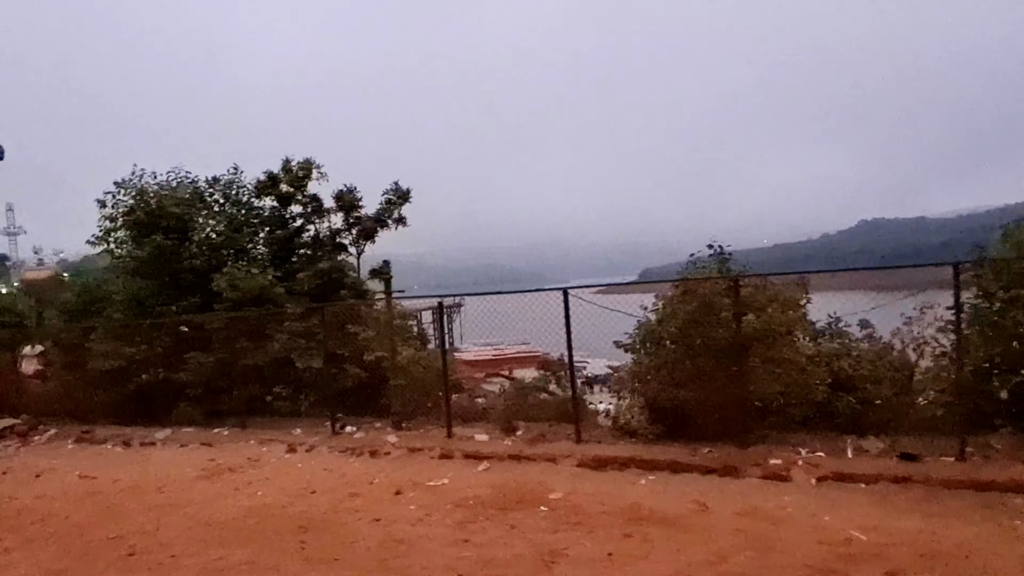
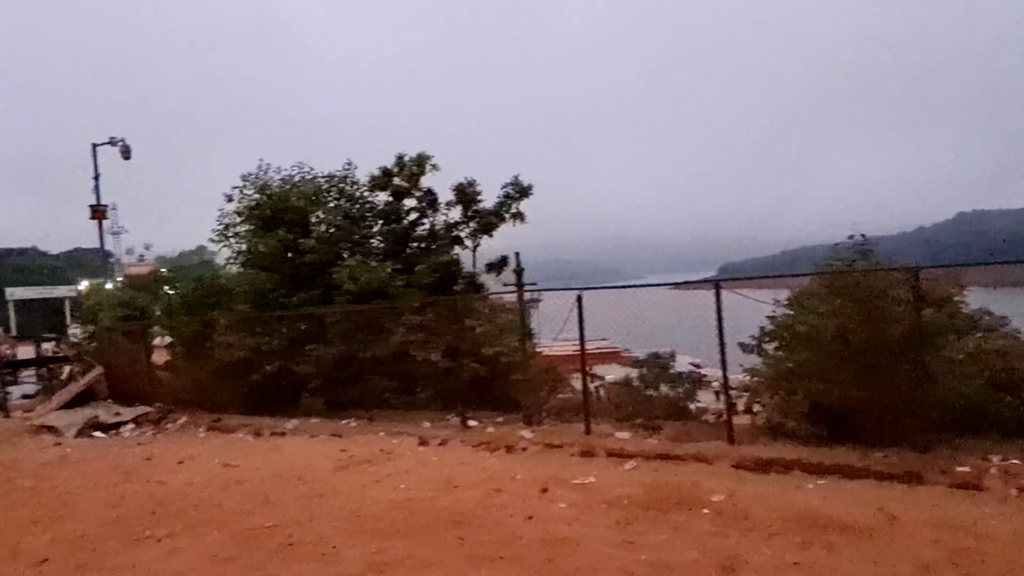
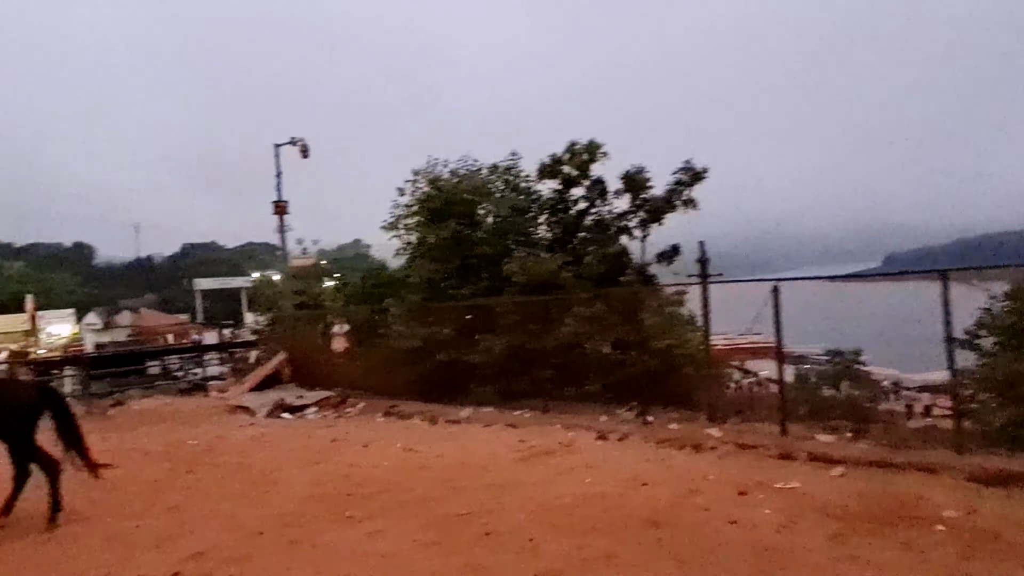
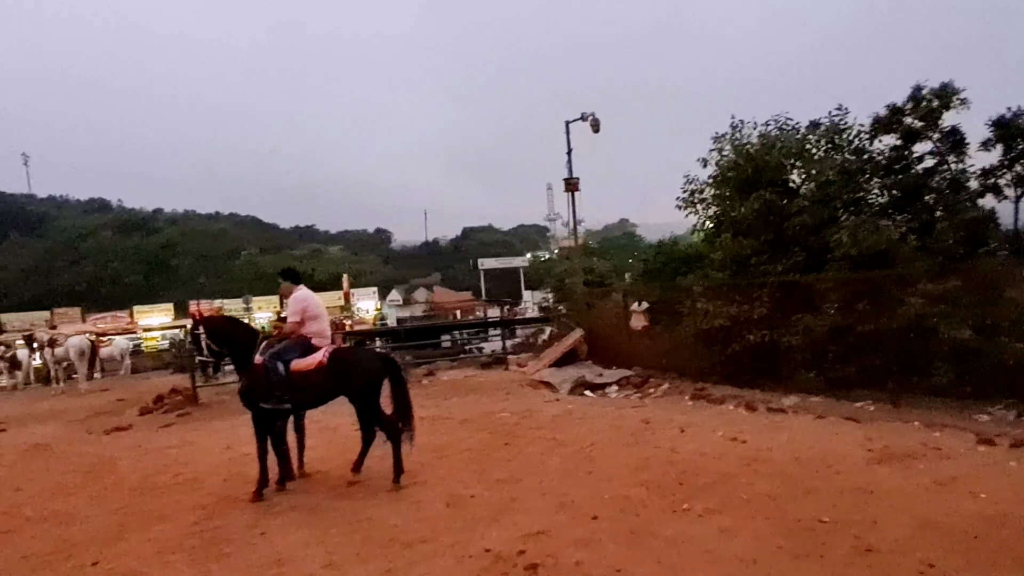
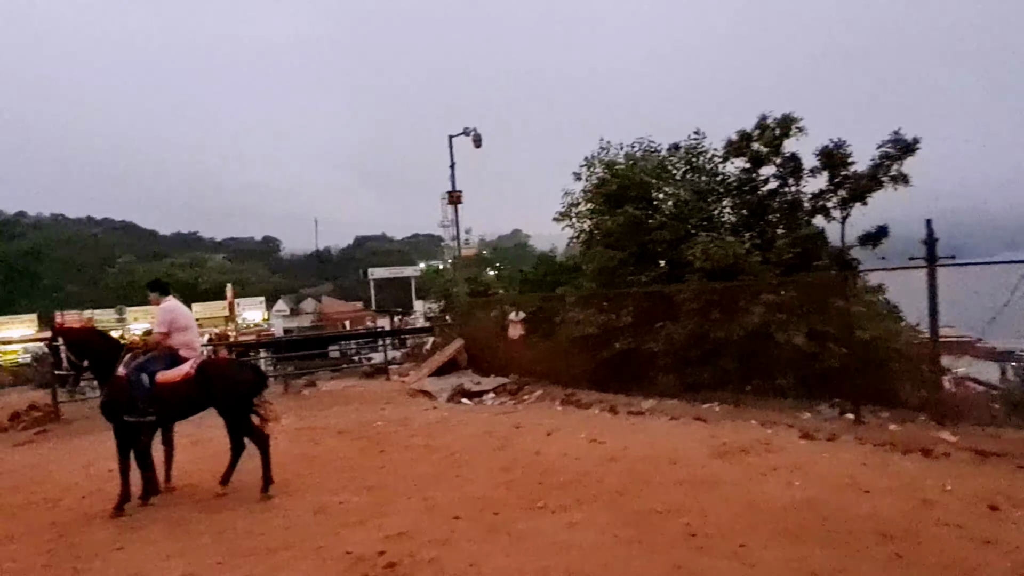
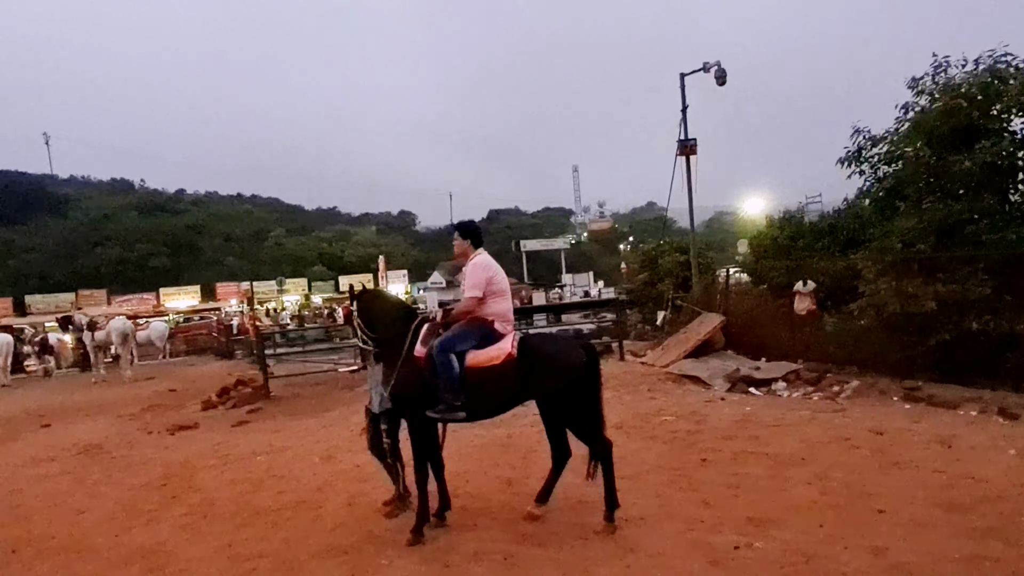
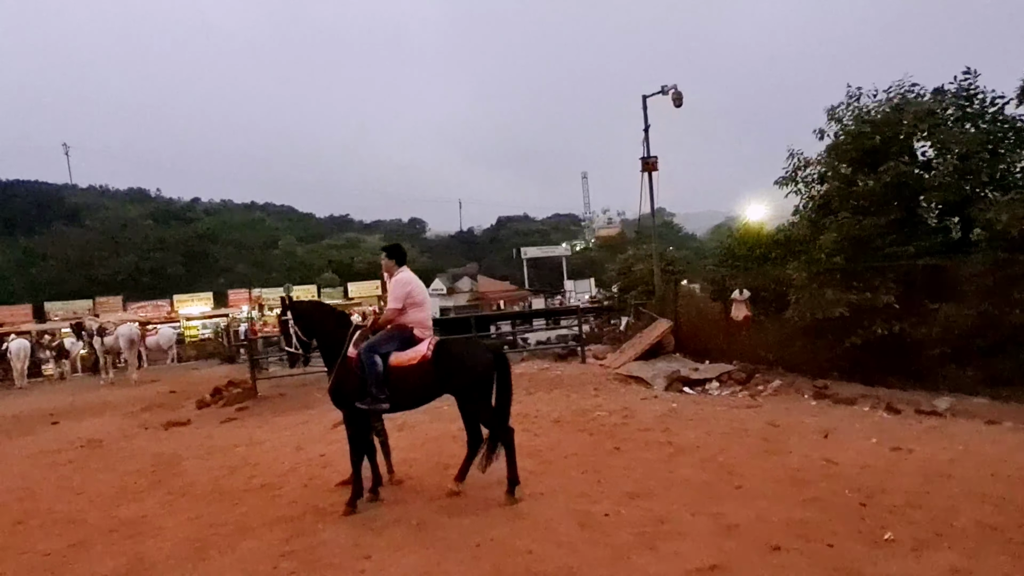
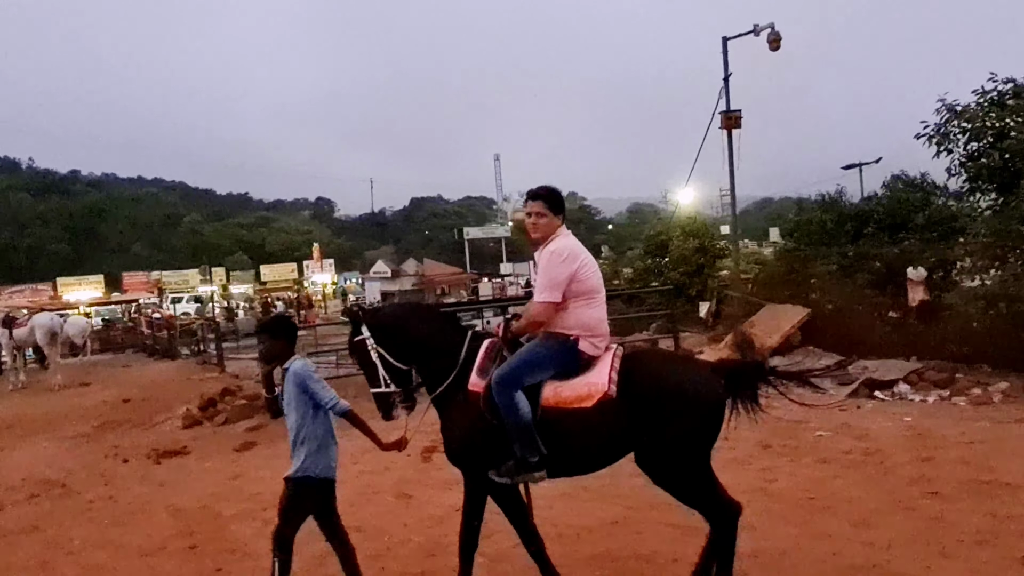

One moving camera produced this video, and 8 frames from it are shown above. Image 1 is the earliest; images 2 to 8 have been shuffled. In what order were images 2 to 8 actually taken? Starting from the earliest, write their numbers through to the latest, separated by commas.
2, 3, 5, 4, 7, 6, 8
